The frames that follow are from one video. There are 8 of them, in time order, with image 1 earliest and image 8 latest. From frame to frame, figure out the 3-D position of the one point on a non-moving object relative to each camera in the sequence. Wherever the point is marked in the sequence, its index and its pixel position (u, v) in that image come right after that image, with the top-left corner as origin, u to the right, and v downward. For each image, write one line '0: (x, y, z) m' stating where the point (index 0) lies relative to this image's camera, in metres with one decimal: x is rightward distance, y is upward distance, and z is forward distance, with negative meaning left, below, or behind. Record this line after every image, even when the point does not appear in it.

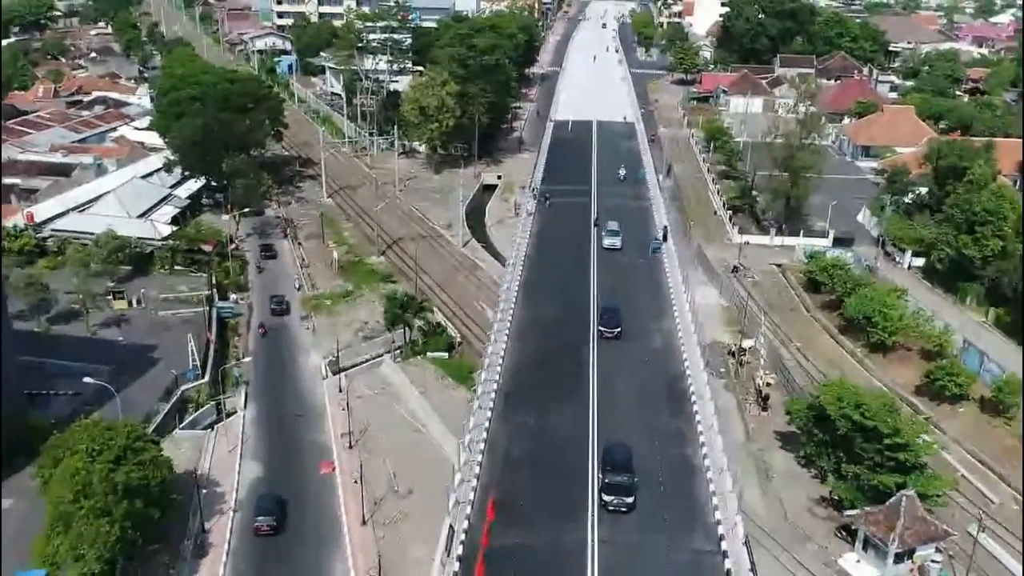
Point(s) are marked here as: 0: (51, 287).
0: (-8.5, 0.0, +17.0) m
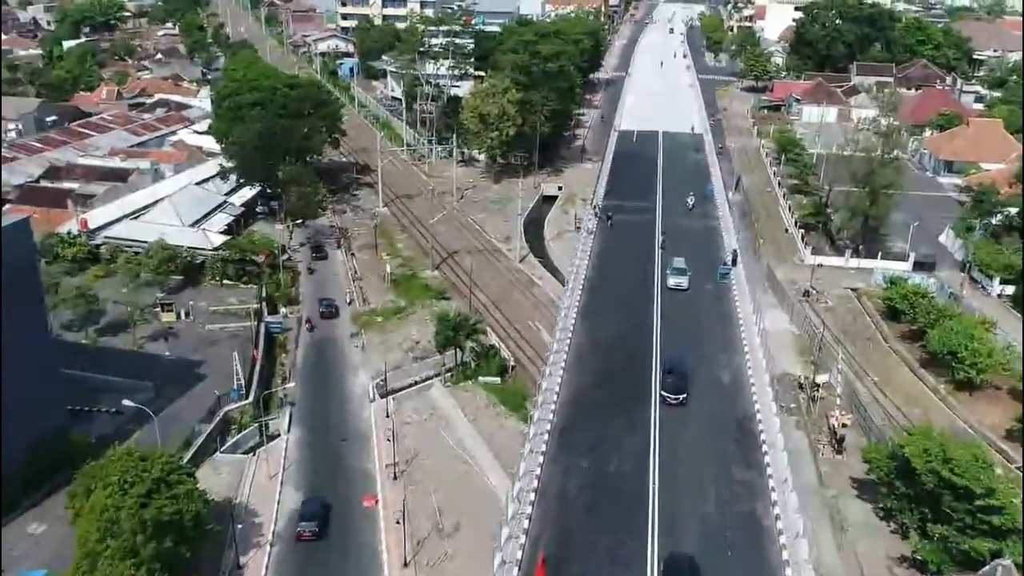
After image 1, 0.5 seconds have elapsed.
0: (-7.4, -0.2, +16.7) m
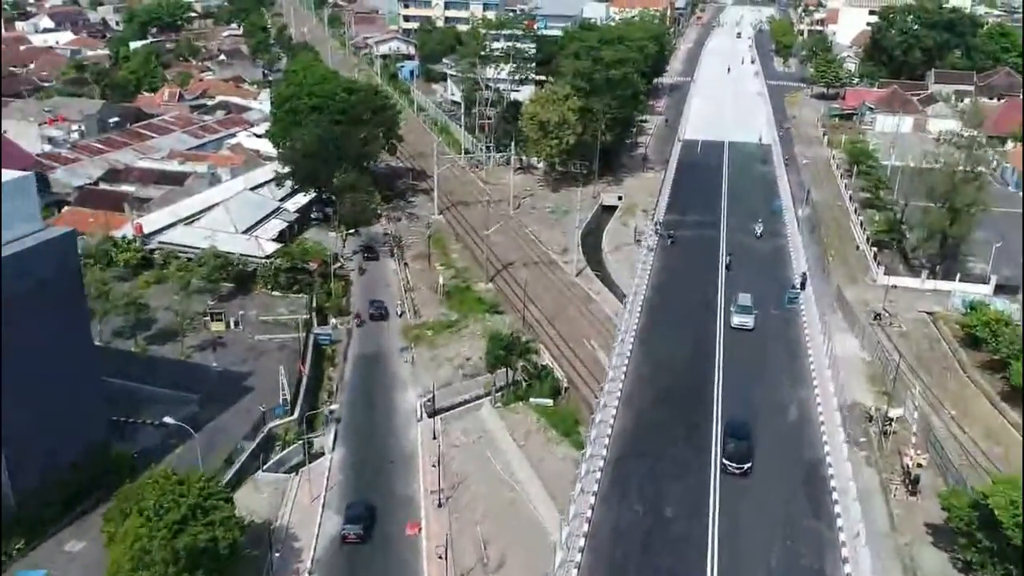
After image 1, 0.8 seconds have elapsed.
0: (-6.5, -0.3, +16.6) m
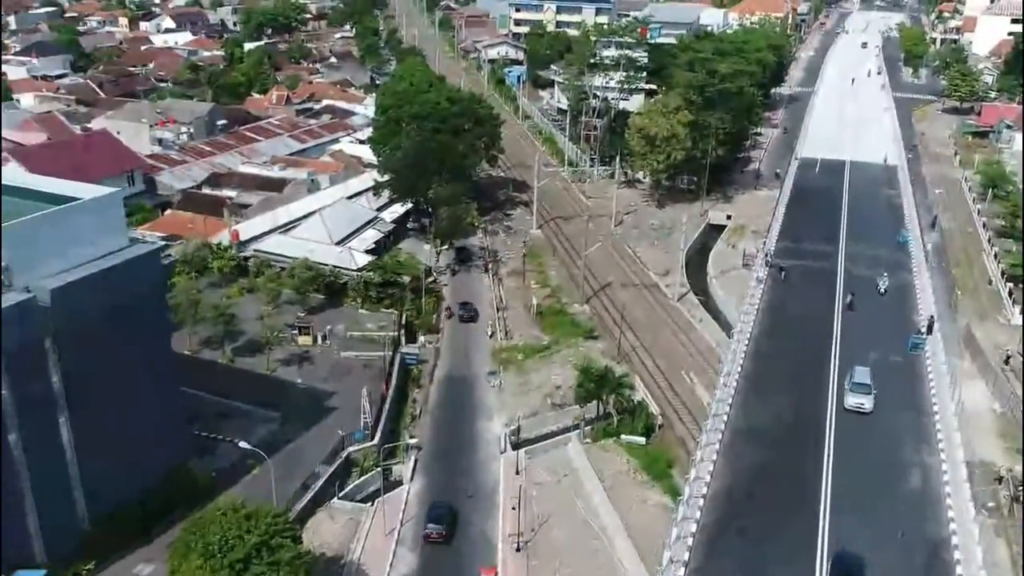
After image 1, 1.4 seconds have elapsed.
0: (-4.8, -0.5, +16.4) m
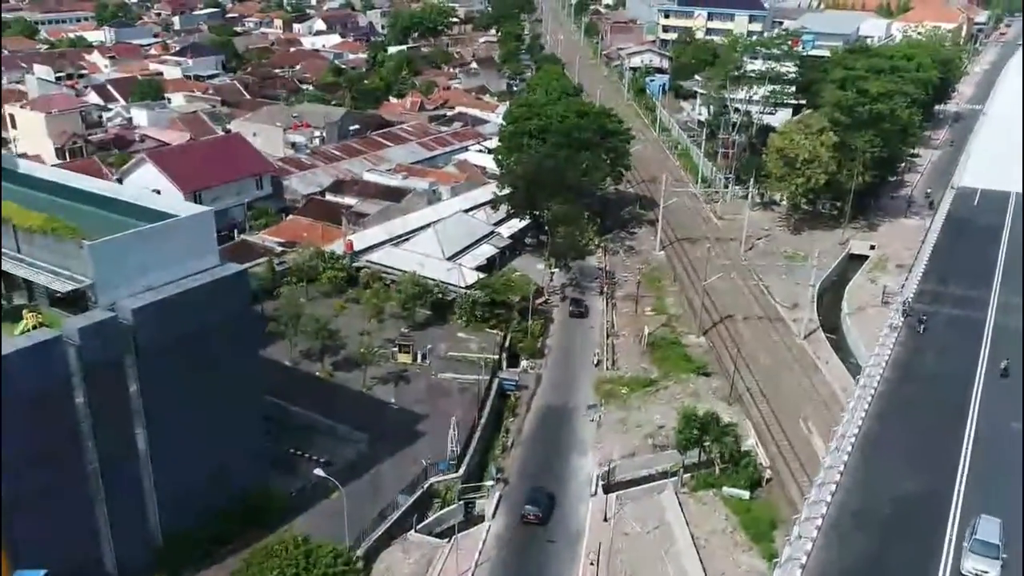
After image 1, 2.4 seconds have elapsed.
0: (-3.0, -0.7, +16.3) m
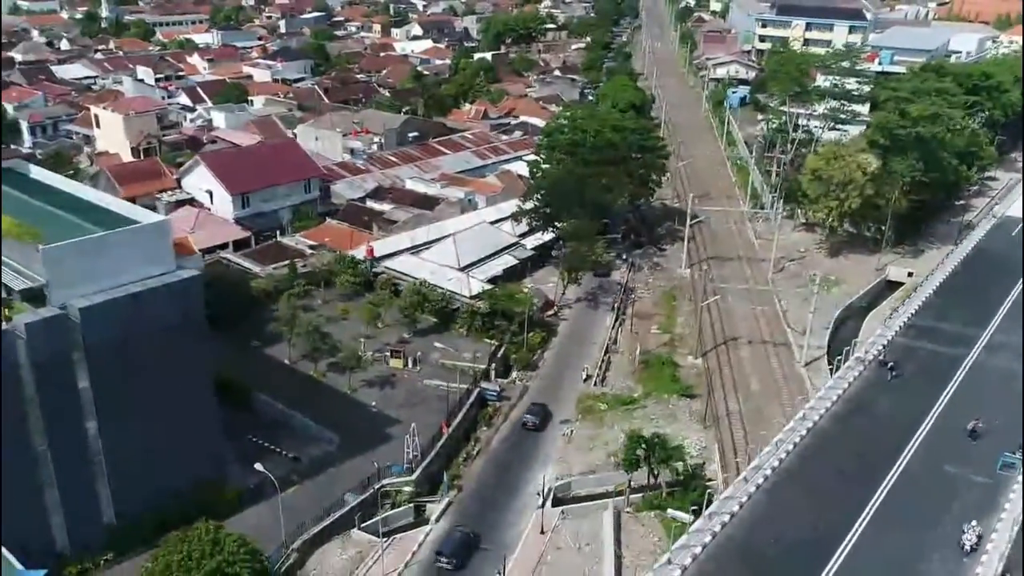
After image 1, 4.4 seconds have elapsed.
0: (-3.0, -0.8, +17.1) m
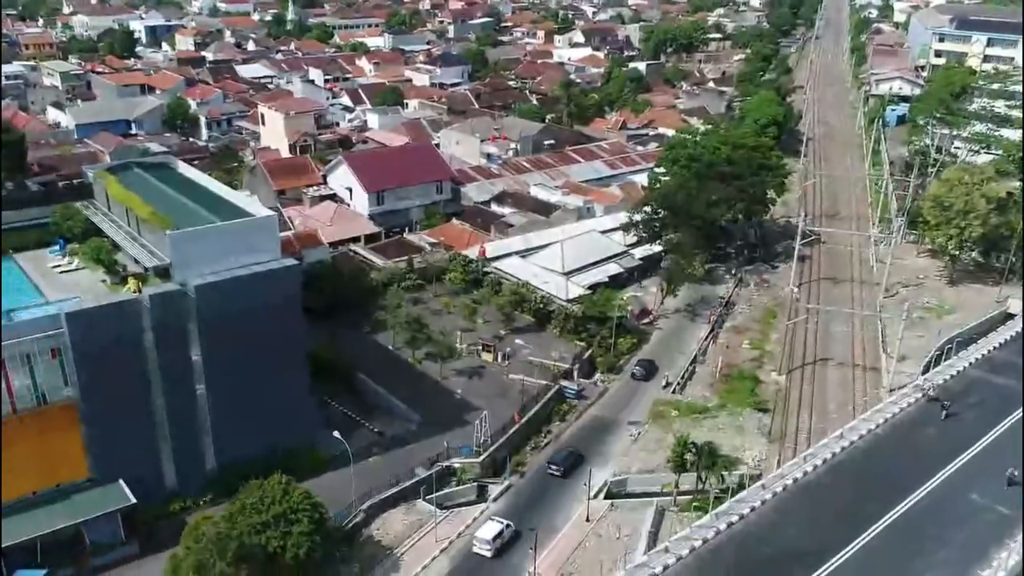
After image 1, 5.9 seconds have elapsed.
0: (-1.2, -0.7, +18.6) m
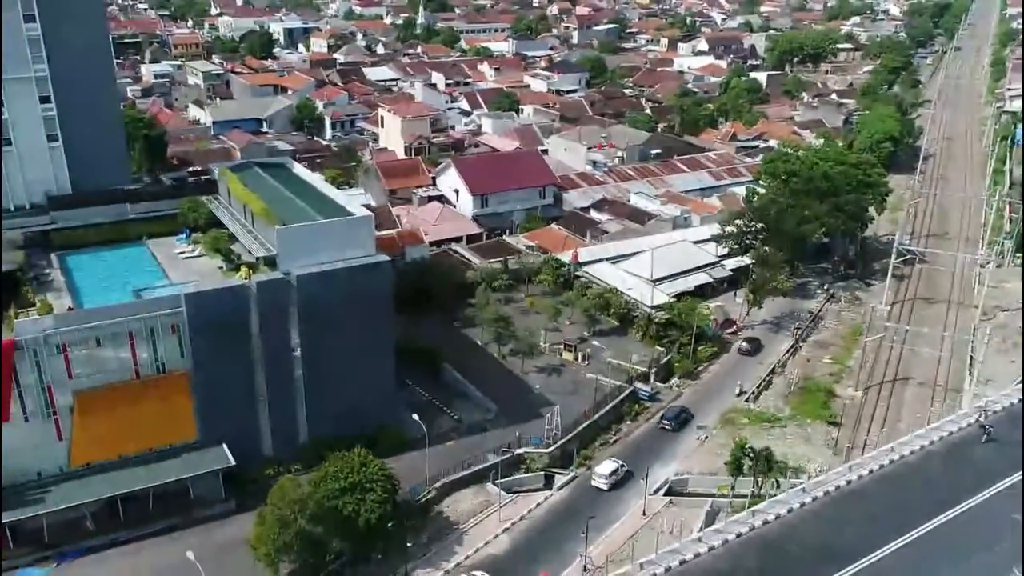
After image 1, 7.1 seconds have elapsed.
0: (+0.5, -0.7, +19.6) m
